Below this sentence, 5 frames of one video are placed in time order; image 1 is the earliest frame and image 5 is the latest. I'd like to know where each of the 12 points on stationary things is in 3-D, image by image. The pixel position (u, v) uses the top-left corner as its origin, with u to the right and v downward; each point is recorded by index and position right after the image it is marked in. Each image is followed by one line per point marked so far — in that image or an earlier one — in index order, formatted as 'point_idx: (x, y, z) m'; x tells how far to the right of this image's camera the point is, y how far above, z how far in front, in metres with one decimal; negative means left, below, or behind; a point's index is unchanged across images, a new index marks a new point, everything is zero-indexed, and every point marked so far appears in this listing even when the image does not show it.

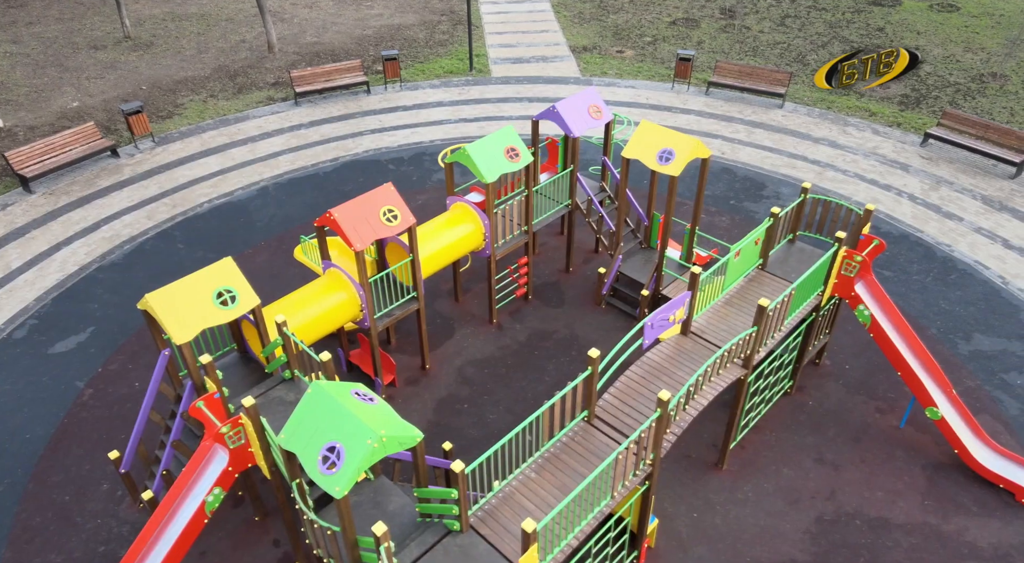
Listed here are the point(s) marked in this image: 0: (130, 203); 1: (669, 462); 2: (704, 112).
0: (-8.5, +1.8, +15.6) m
1: (+2.2, -2.6, +10.0) m
2: (+5.3, +4.7, +19.2) m
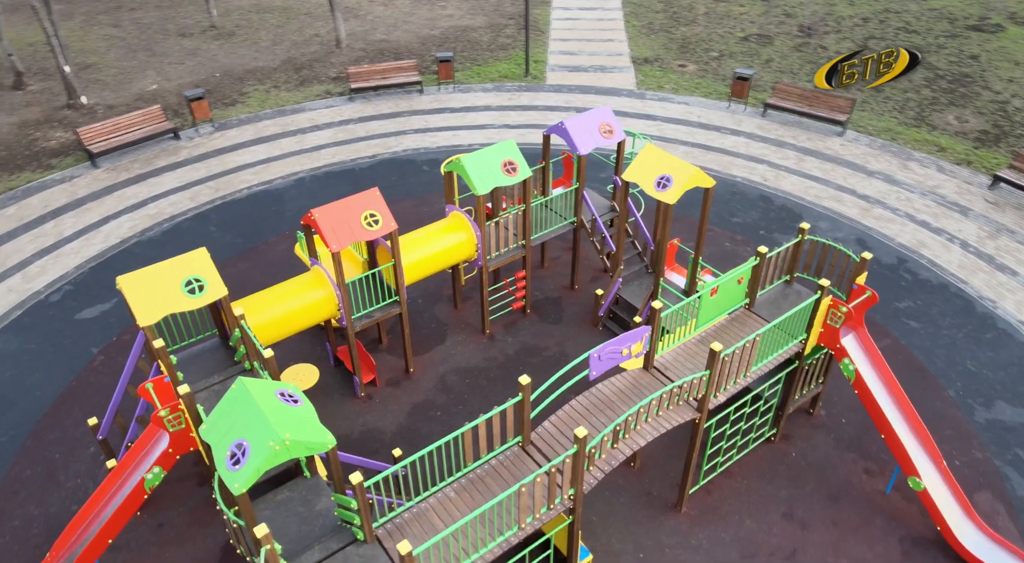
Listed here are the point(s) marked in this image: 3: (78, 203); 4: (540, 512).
0: (-7.9, +2.3, +16.6) m
1: (+1.6, -3.0, +9.7) m
2: (+6.4, +3.9, +18.4) m
3: (-10.0, +1.8, +16.0) m
4: (+0.3, -2.4, +7.3) m
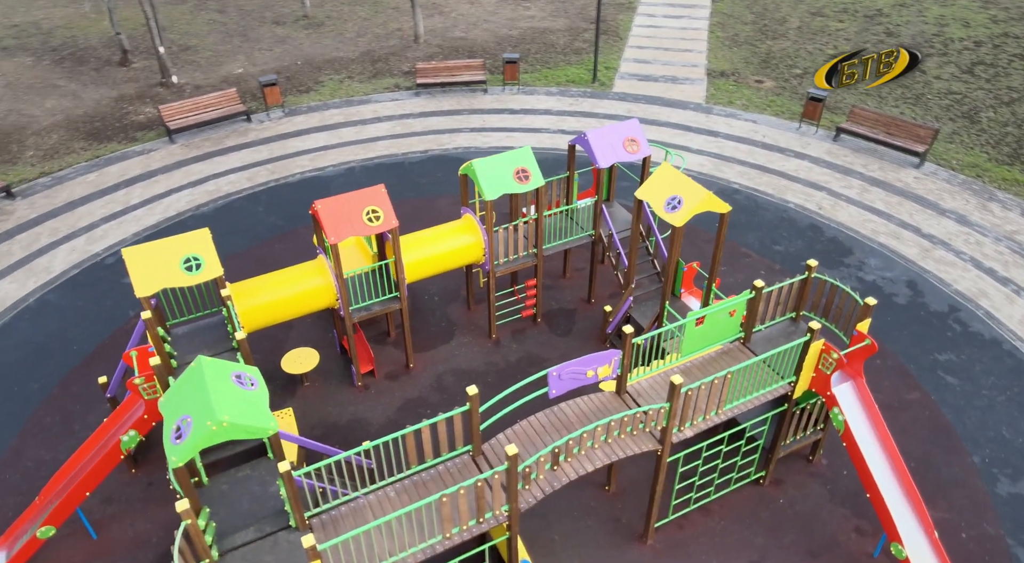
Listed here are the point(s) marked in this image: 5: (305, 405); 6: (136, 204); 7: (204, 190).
0: (-6.8, +3.0, +17.5) m
1: (+1.1, -3.2, +9.5) m
2: (+7.8, +3.1, +17.4) m
3: (-9.0, +2.6, +17.2) m
4: (-0.4, -2.5, +7.2) m
5: (-3.3, -2.0, +11.1) m
6: (-8.7, +1.8, +16.1) m
7: (-7.3, +2.2, +16.5) m
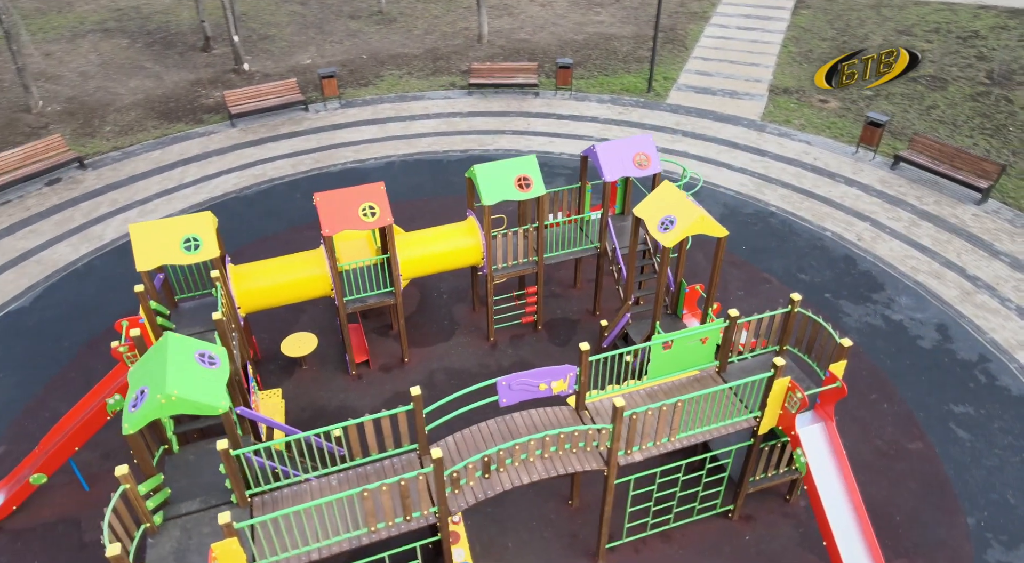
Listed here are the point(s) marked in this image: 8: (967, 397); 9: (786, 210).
0: (-5.8, +3.4, +18.3) m
1: (+0.5, -3.4, +9.5) m
2: (+8.6, +2.2, +16.5) m
3: (-8.0, +3.3, +18.3) m
4: (-1.2, -2.6, +7.4) m
5: (-3.6, -1.8, +11.6) m
6: (-8.0, +2.5, +17.2) m
7: (-6.5, +2.7, +17.4) m
8: (+7.3, -1.9, +11.2) m
9: (+6.2, +1.6, +15.7) m
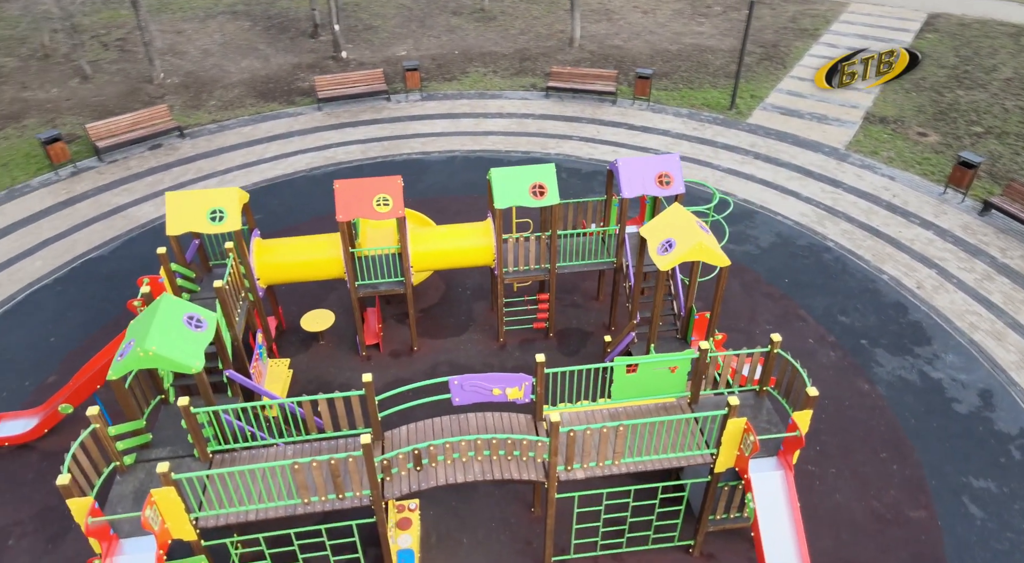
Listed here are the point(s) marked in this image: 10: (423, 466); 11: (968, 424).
0: (-4.1, +4.0, +19.2) m
1: (-0.1, -3.5, +9.5) m
2: (+9.6, +1.1, +15.2) m
3: (-6.3, +4.1, +19.6) m
4: (-2.0, -2.4, +7.8) m
5: (-3.6, -1.4, +12.3) m
6: (-6.5, +3.3, +18.5) m
7: (-5.0, +3.3, +18.5) m
8: (+7.0, -2.8, +10.2) m
9: (+7.1, +0.8, +14.8) m
10: (-0.9, -2.1, +7.9) m
11: (+7.1, -2.2, +10.9) m
